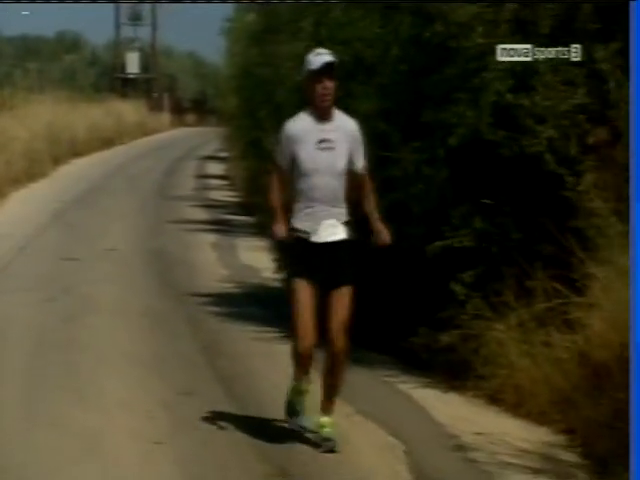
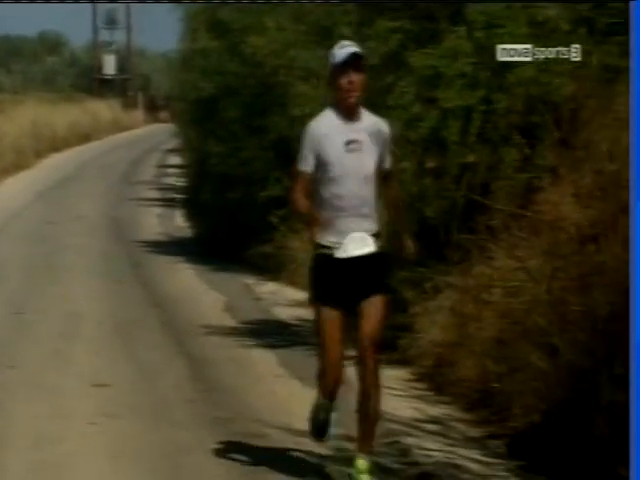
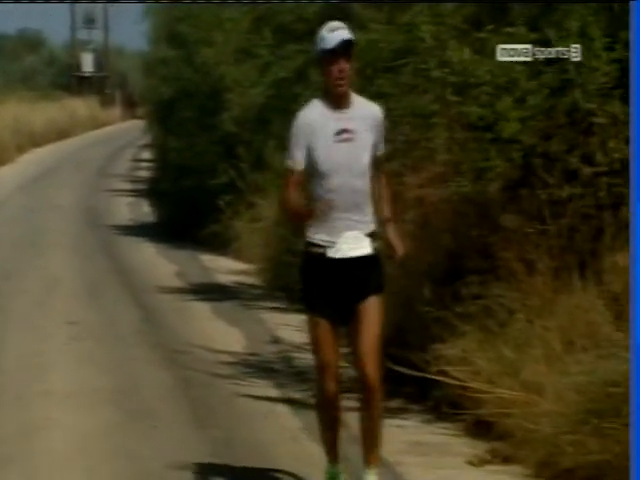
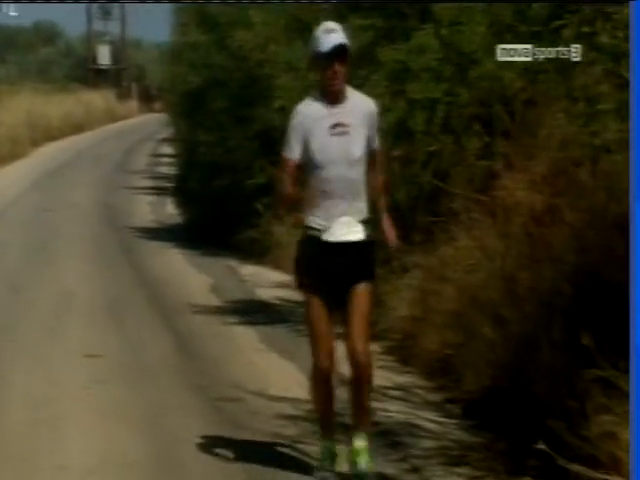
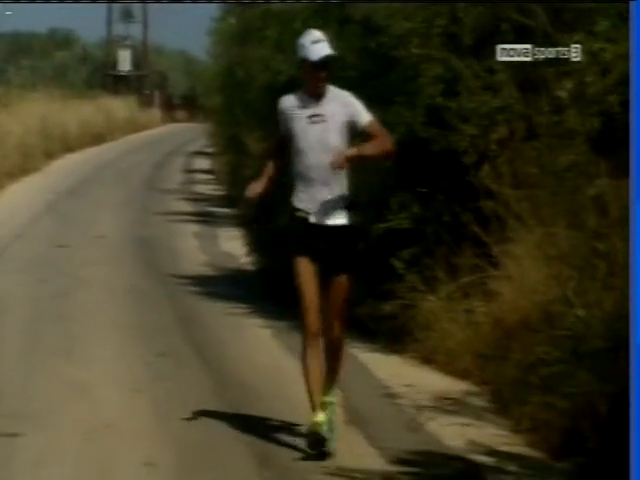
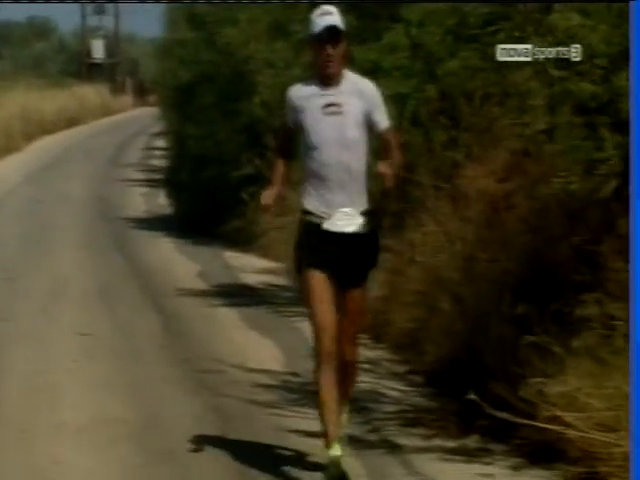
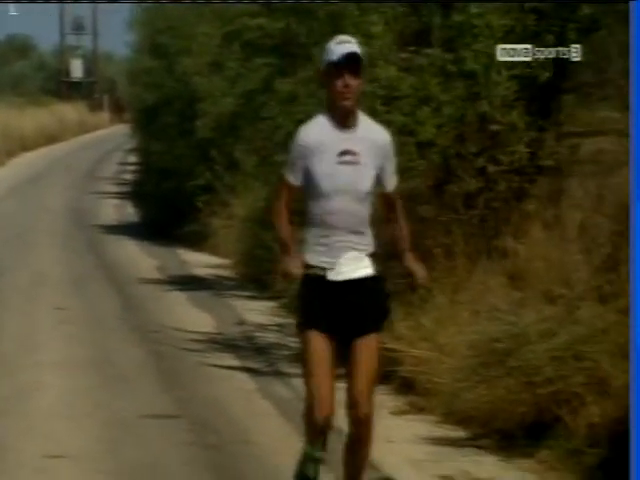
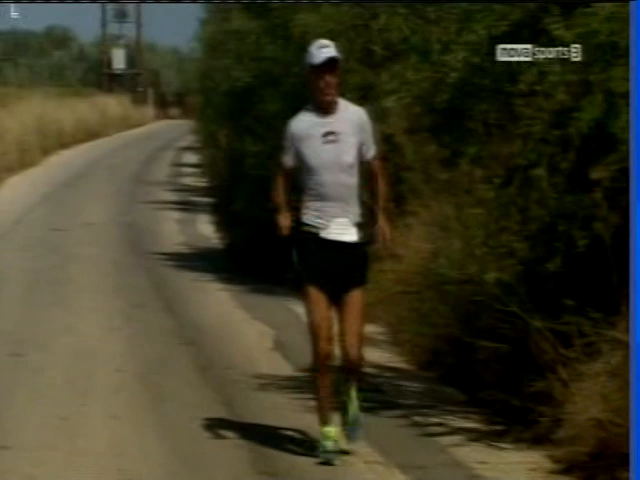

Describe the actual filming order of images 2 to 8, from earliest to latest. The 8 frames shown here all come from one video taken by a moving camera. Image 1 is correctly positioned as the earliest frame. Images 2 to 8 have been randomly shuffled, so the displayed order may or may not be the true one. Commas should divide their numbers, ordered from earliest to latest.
5, 8, 2, 4, 6, 3, 7
